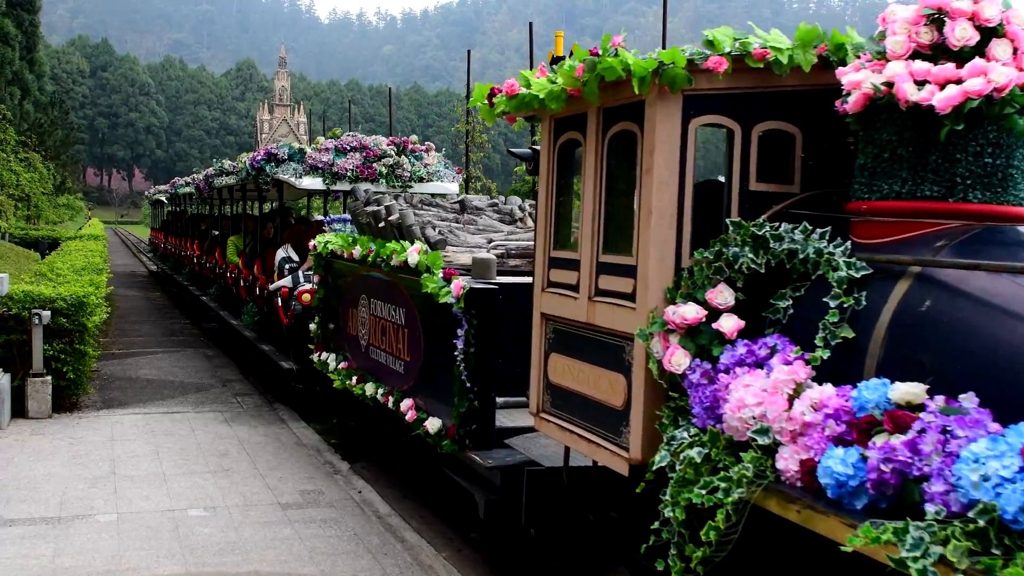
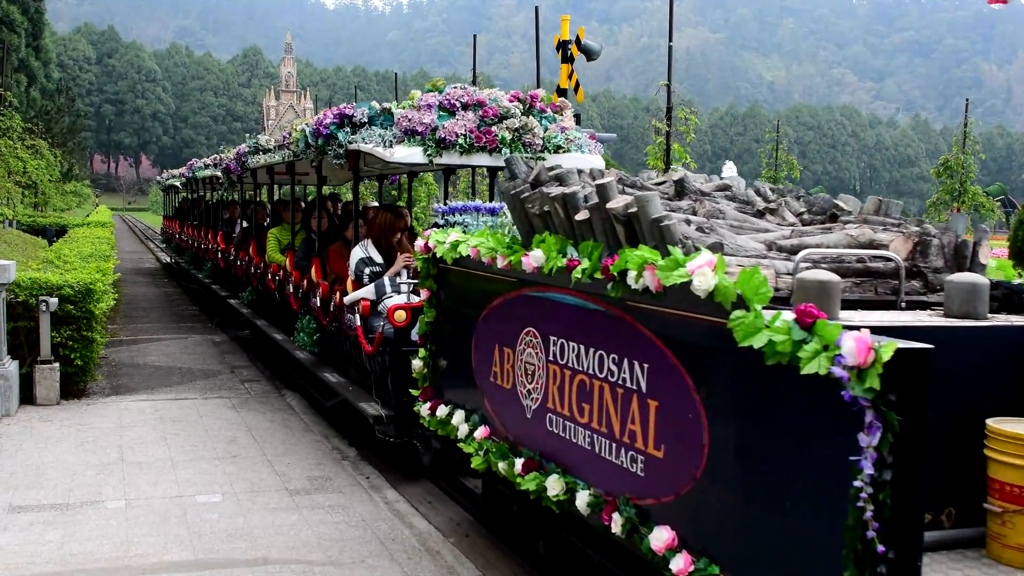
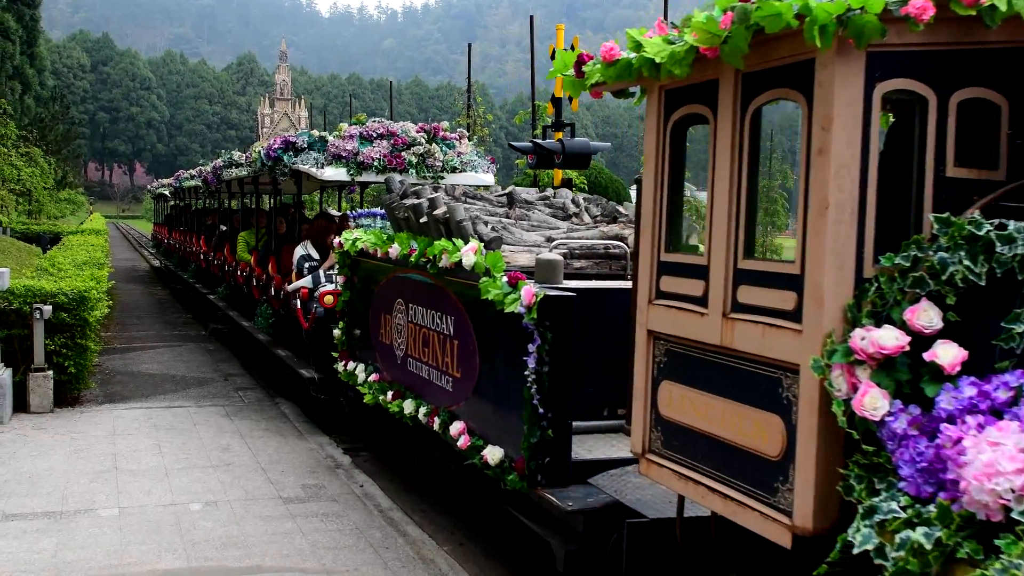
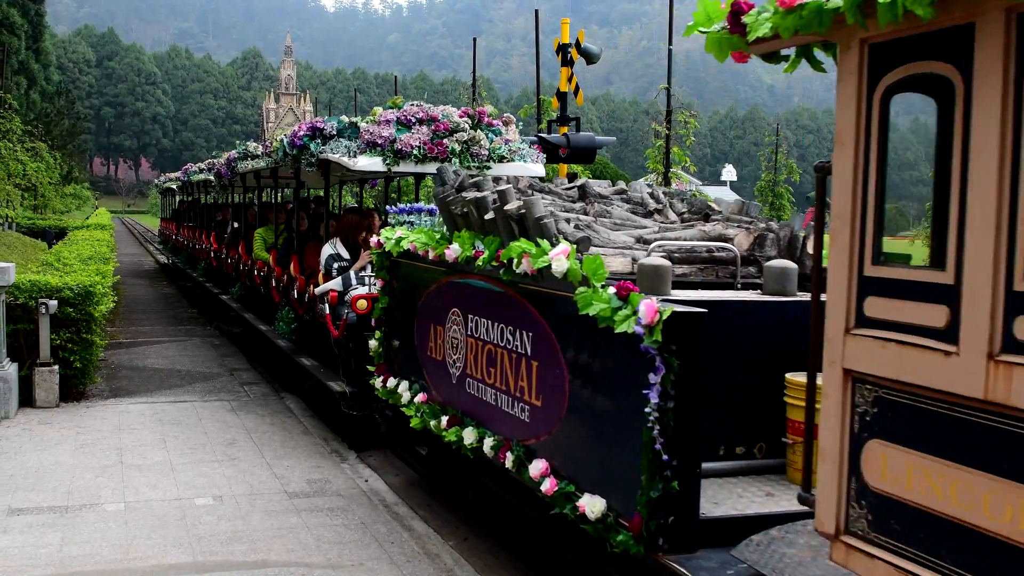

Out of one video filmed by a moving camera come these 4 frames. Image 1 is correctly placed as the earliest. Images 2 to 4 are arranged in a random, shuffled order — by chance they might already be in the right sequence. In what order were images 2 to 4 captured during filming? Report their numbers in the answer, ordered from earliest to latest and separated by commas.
3, 4, 2
